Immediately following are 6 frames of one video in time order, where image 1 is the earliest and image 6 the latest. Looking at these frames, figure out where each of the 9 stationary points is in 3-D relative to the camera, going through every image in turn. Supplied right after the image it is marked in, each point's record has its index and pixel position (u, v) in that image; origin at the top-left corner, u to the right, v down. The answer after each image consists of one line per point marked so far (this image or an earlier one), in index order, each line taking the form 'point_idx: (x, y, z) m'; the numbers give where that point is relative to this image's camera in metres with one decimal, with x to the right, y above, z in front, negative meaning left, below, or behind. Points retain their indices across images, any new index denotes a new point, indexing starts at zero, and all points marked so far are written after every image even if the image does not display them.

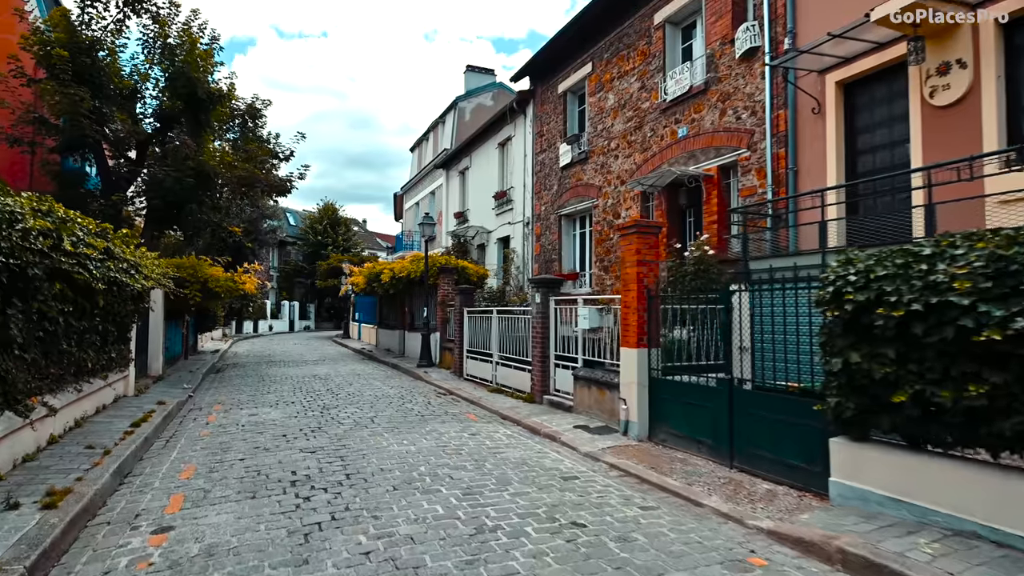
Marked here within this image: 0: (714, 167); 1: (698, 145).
0: (+2.3, +1.4, +10.5) m
1: (+2.2, +1.7, +10.9) m
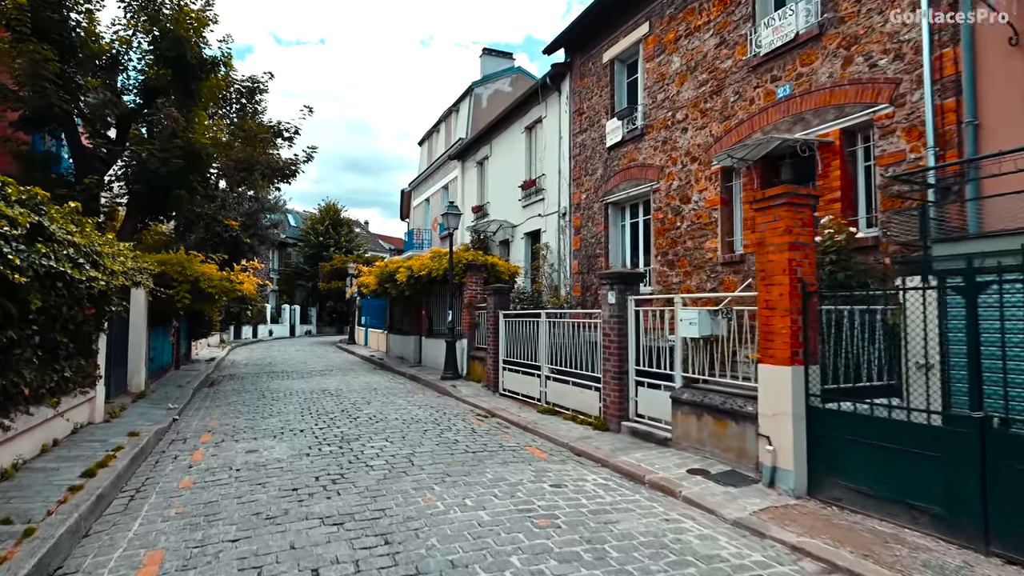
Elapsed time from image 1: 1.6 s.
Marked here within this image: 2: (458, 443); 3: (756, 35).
0: (+2.9, +1.4, +8.3) m
1: (+2.8, +1.7, +8.6) m
2: (-0.4, -1.3, +7.5) m
3: (+2.6, +2.7, +9.7) m
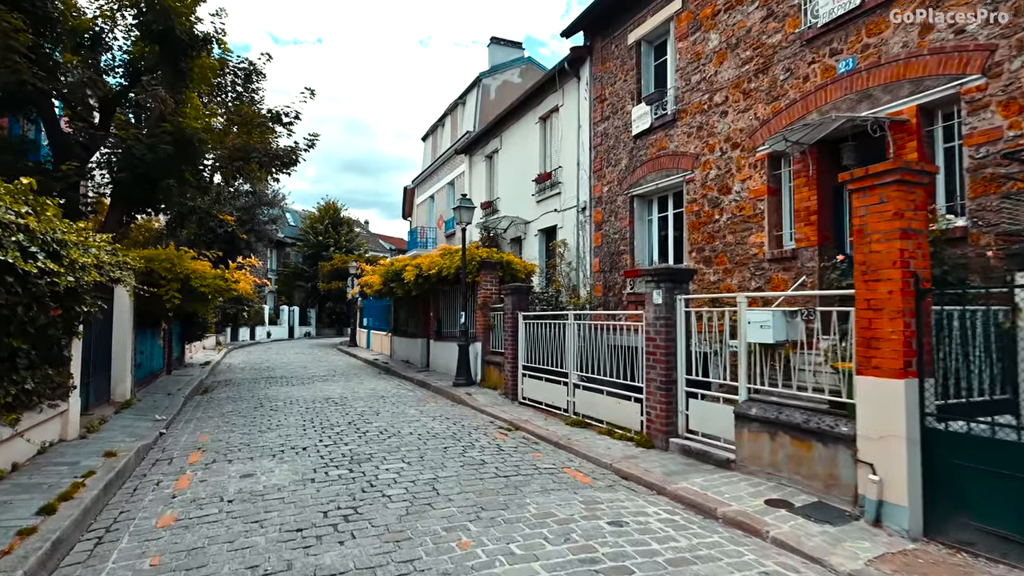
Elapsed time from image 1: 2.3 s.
0: (+3.2, +1.4, +7.3) m
1: (+3.1, +1.7, +7.7) m
2: (-0.2, -1.2, +6.5) m
3: (+2.8, +2.7, +8.7) m
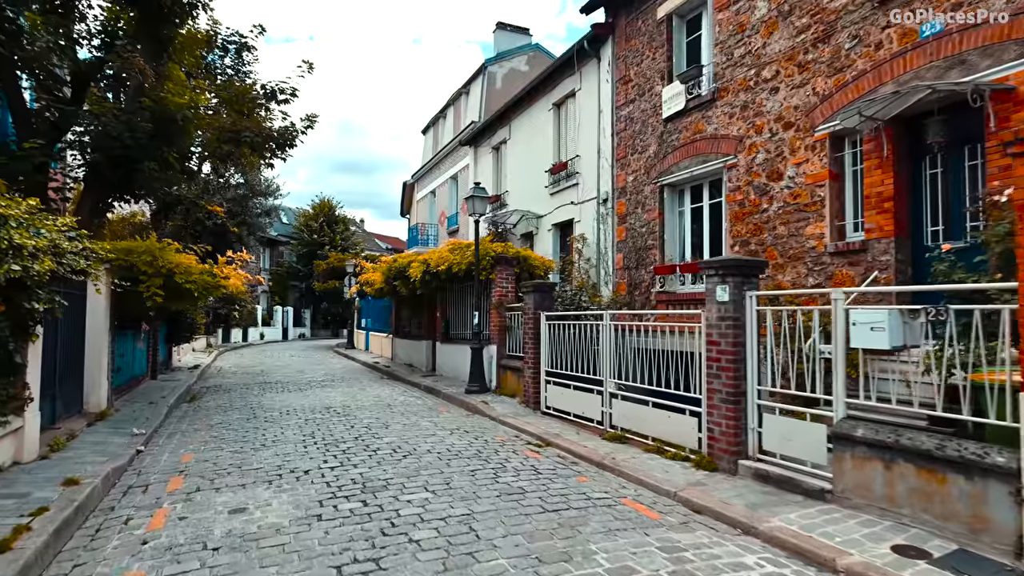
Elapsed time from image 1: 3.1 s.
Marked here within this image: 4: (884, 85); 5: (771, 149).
0: (+3.4, +1.5, +6.2) m
1: (+3.3, +1.7, +6.6) m
2: (+0.1, -1.2, +5.4) m
3: (+3.1, +2.7, +7.6) m
4: (+3.0, +1.7, +7.5) m
5: (+2.6, +1.4, +9.2) m
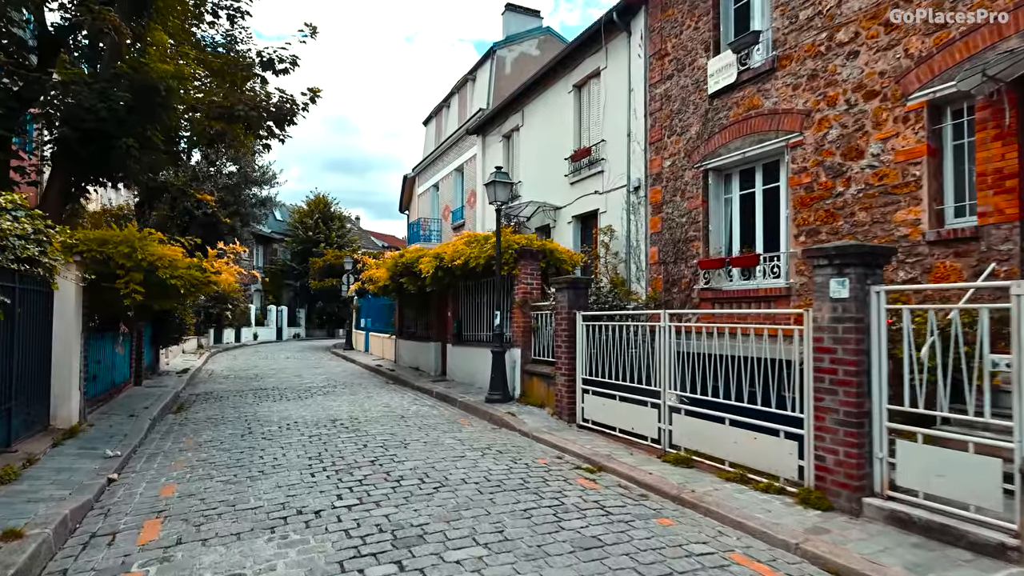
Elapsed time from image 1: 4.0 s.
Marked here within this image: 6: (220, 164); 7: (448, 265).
0: (+3.8, +1.5, +5.0) m
1: (+3.7, +1.8, +5.4) m
2: (+0.4, -1.2, +4.2) m
3: (+3.4, +2.7, +6.4) m
4: (+3.4, +1.7, +6.3) m
5: (+2.9, +1.4, +8.0) m
6: (-5.5, +2.3, +17.2) m
7: (-0.8, +0.3, +11.6) m
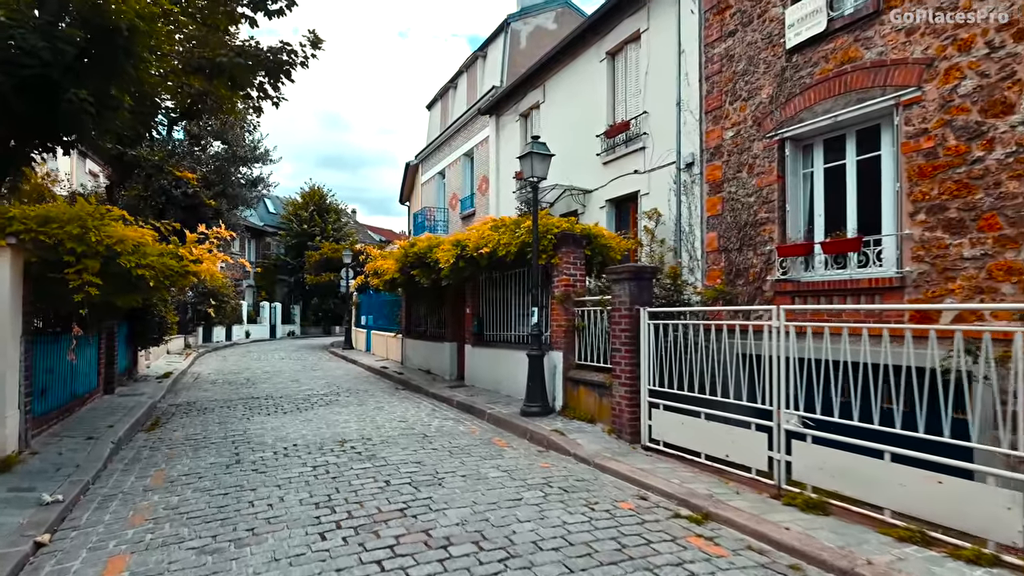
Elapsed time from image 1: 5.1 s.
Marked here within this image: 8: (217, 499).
0: (+4.2, +1.6, +3.4) m
1: (+4.1, +1.8, +3.7) m
2: (+0.8, -1.1, +2.5) m
3: (+3.8, +2.8, +4.8) m
4: (+3.8, +1.8, +4.7) m
5: (+3.3, +1.5, +6.3) m
6: (-5.1, +2.4, +15.5) m
7: (-0.4, +0.4, +10.0) m
8: (-1.6, -1.2, +5.0) m
